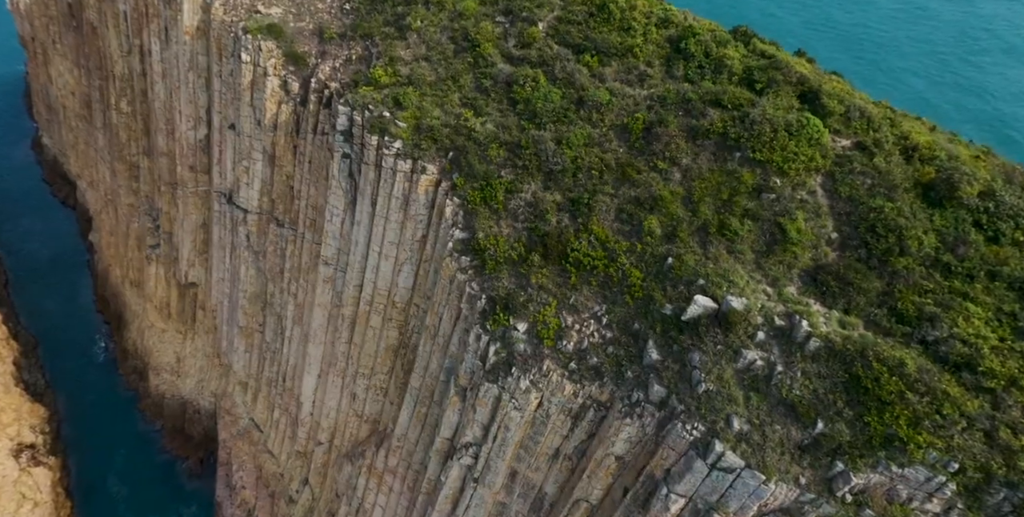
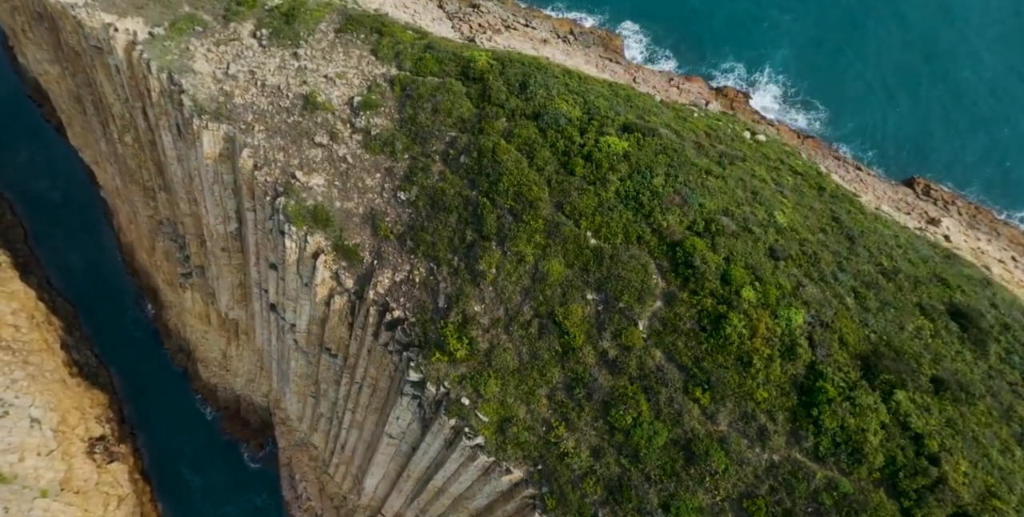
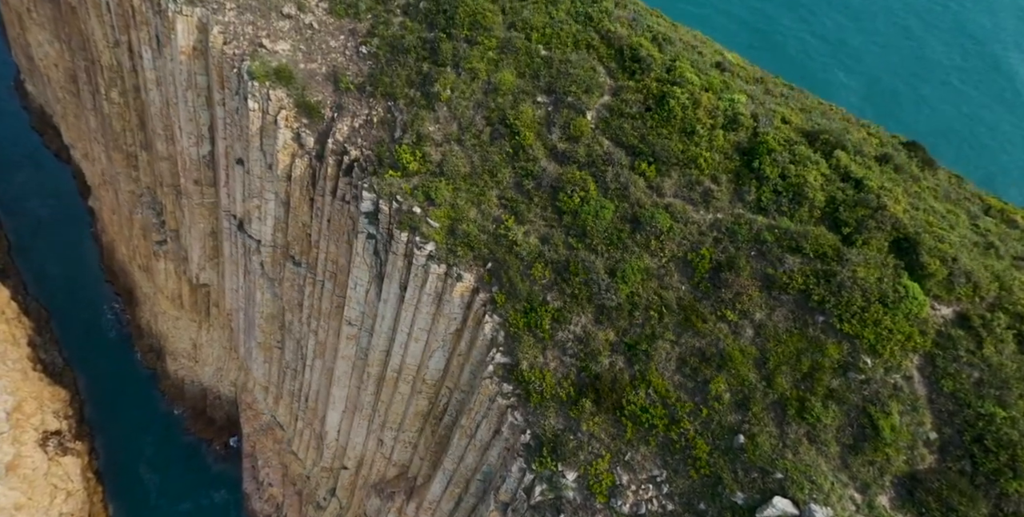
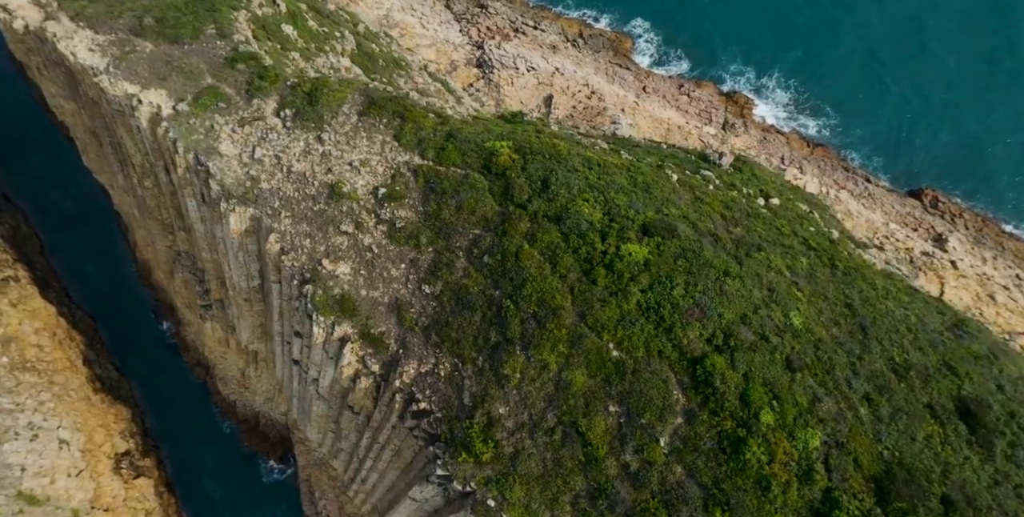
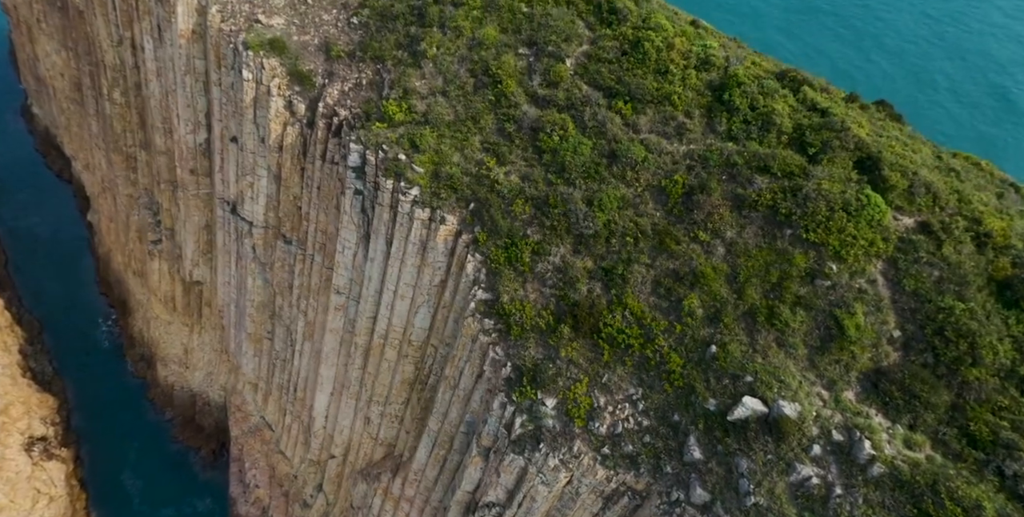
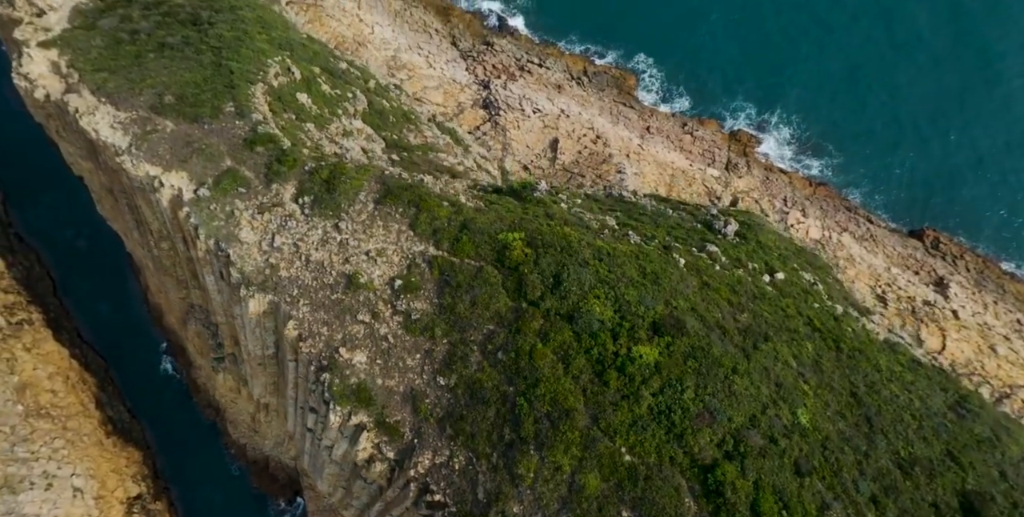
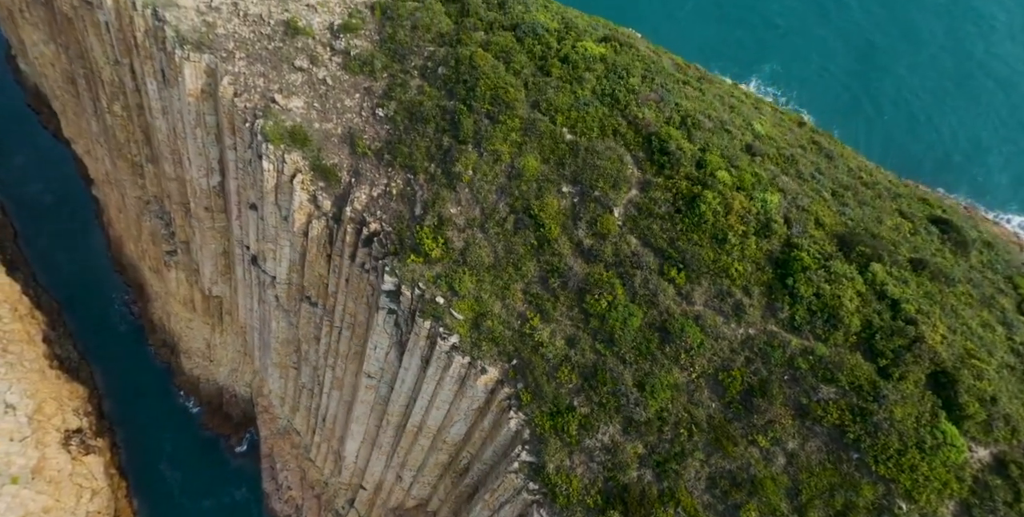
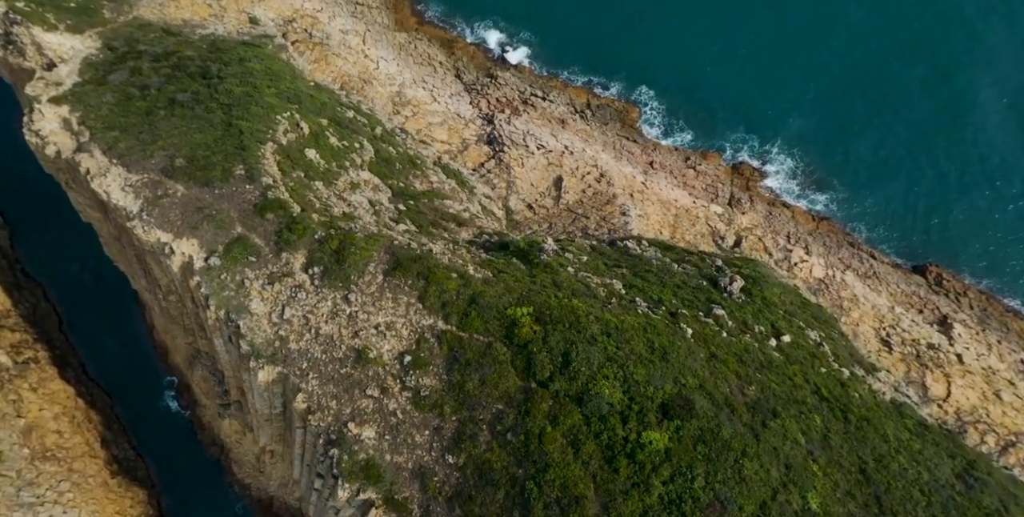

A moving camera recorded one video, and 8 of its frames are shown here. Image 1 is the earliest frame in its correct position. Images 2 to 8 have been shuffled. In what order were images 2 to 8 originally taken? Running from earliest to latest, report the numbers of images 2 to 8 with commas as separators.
5, 3, 7, 2, 4, 6, 8
